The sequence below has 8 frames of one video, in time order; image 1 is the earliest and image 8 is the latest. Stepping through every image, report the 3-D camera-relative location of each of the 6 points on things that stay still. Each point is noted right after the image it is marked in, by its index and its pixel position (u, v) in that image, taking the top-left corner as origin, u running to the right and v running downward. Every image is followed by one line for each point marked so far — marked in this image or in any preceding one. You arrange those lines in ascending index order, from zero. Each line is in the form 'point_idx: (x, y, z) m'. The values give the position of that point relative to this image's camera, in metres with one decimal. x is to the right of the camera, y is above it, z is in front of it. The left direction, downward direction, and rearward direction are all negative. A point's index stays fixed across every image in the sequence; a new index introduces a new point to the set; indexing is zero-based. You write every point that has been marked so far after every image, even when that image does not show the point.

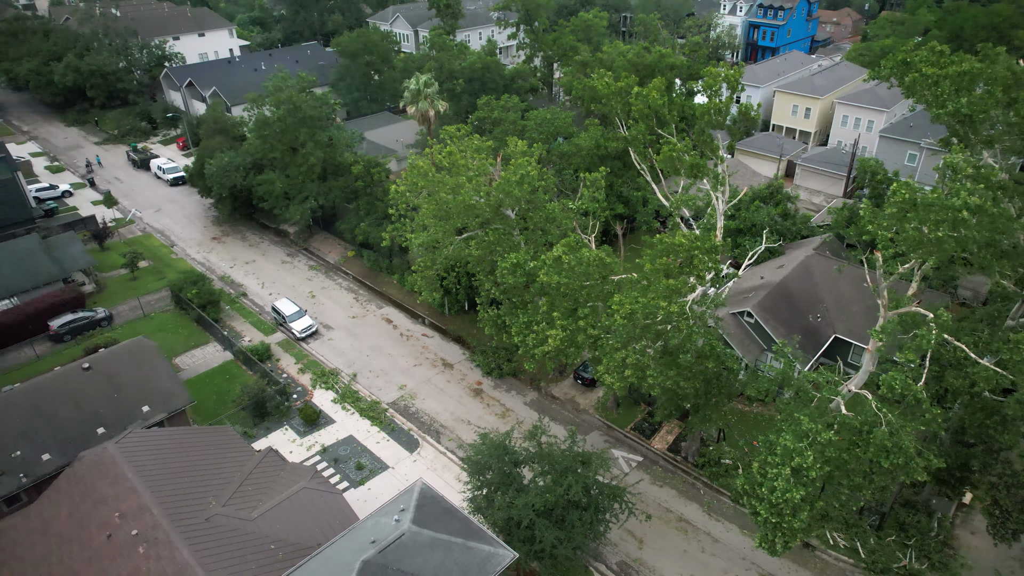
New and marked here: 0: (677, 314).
0: (+4.5, -0.7, +18.0) m
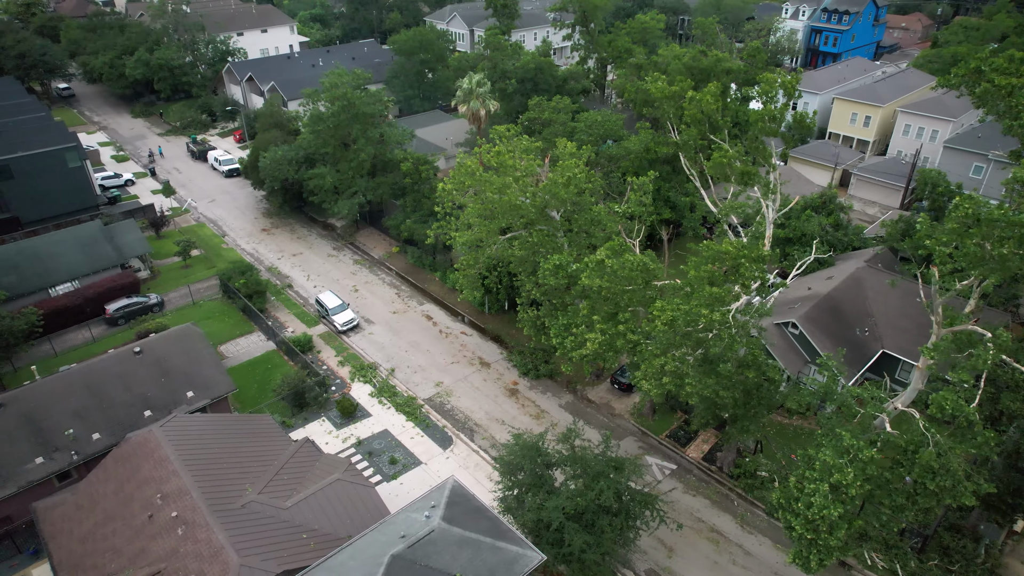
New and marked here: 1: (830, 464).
0: (+5.5, -0.9, +17.6) m
1: (+7.6, -4.2, +16.2) m
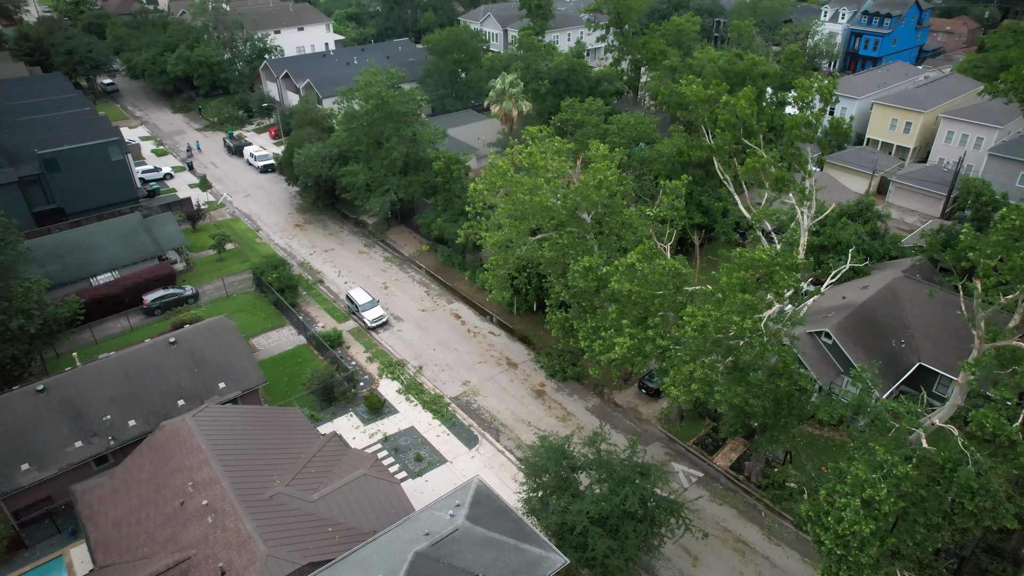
0: (+6.2, -1.1, +17.4) m
1: (+8.2, -4.5, +15.8) m
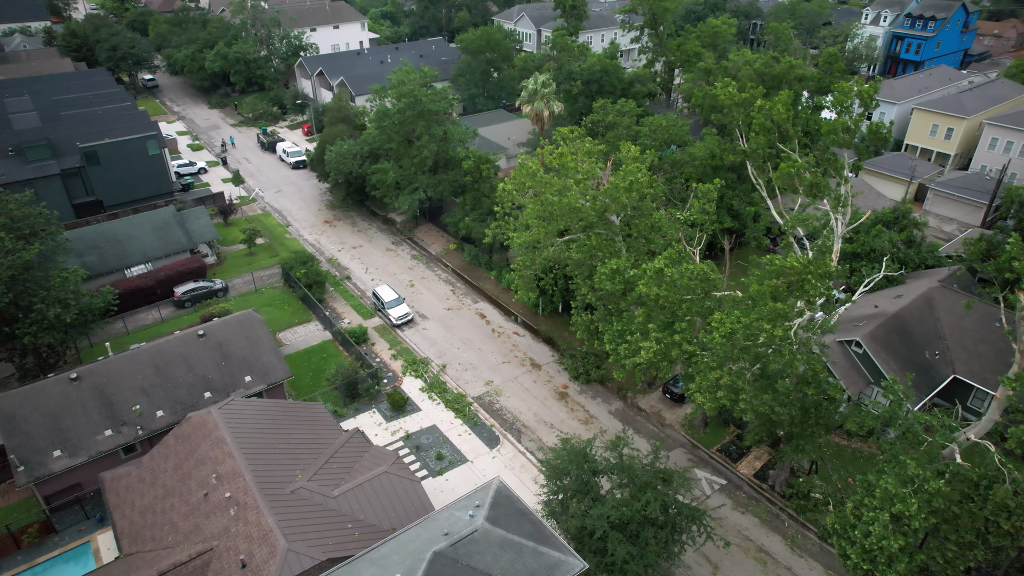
0: (+6.8, -1.3, +17.1) m
1: (+8.7, -4.7, +15.4) m
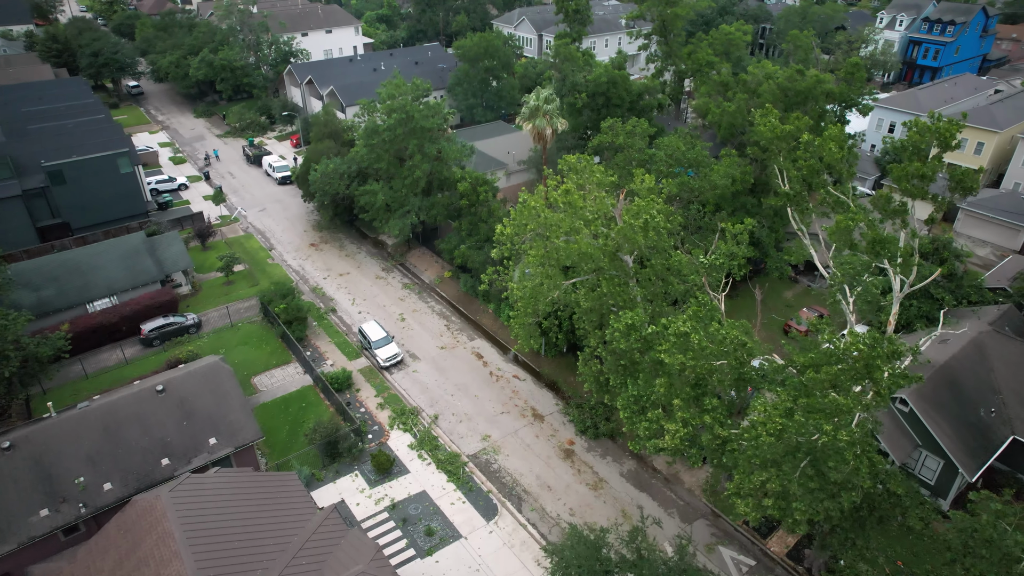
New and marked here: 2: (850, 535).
0: (+6.8, -3.0, +13.9) m
1: (+8.7, -6.4, +12.3) m
2: (+8.9, -6.5, +17.8) m
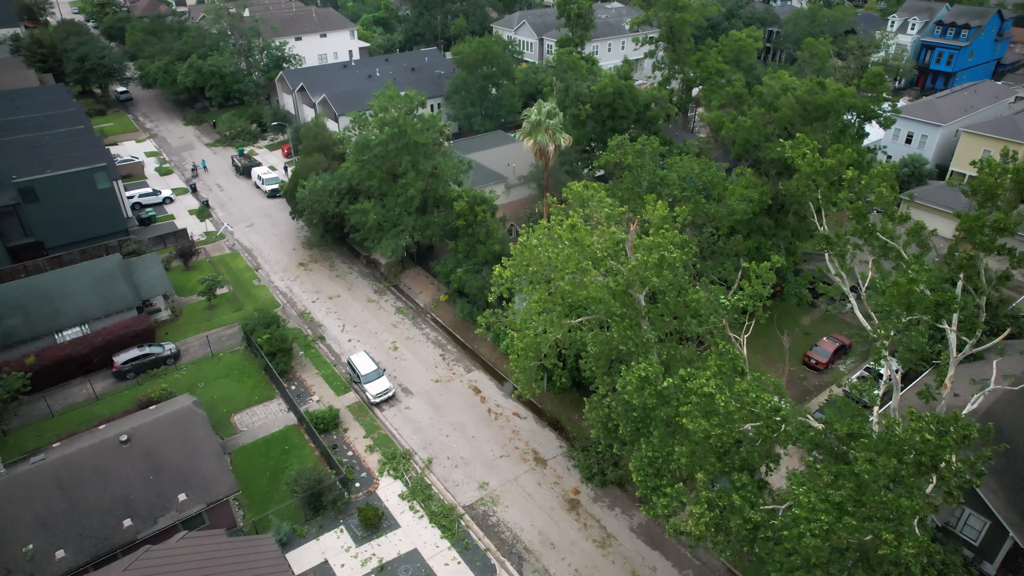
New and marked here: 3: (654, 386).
0: (+6.8, -4.3, +11.7) m
1: (+8.7, -7.7, +10.1) m
2: (+8.9, -7.8, +15.6) m
3: (+3.8, -2.6, +17.9) m
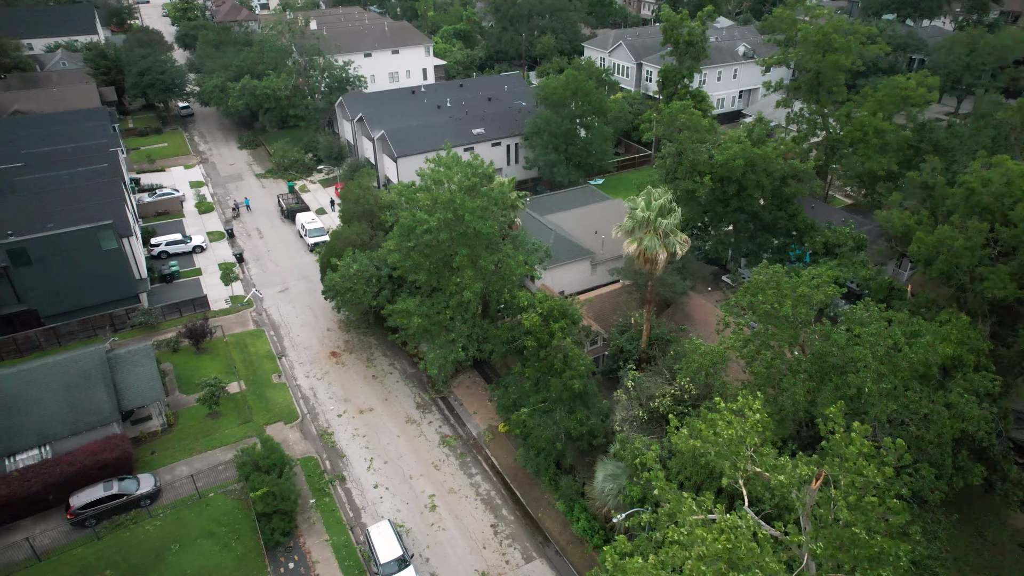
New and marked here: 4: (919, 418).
0: (+7.2, -10.0, +2.6) m
1: (+8.6, -13.5, +0.8) m
2: (+9.5, -13.6, +6.3) m
3: (+4.9, -8.1, +9.1) m
4: (+10.5, -3.3, +17.3) m
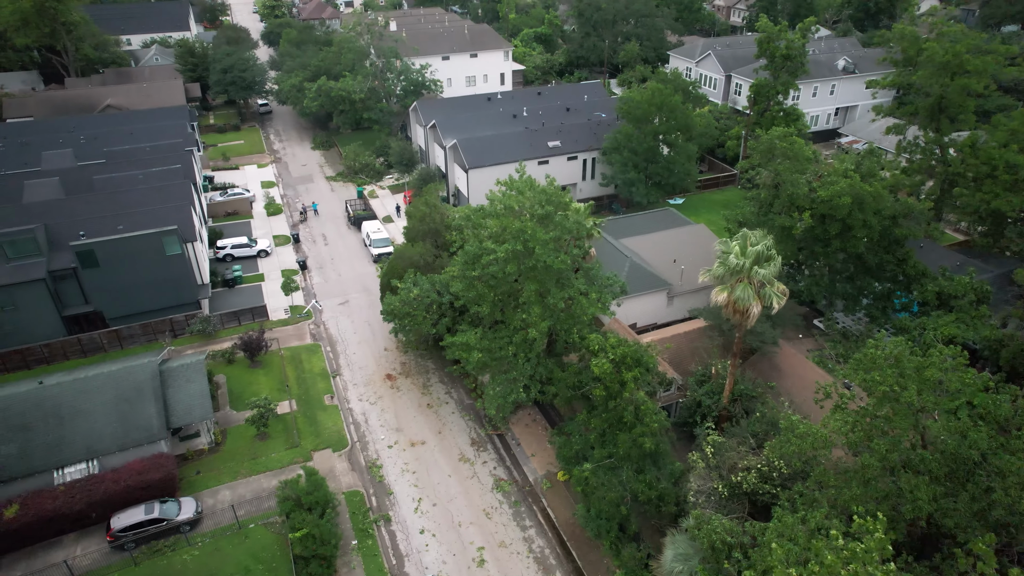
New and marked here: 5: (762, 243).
0: (+6.7, -11.7, -0.1) m
1: (+7.8, -15.3, -2.1) m
2: (+9.2, -15.5, +3.3) m
3: (+5.3, -9.7, +6.5) m
4: (+11.8, -5.3, +14.1) m
5: (+7.3, +1.4, +19.9) m
